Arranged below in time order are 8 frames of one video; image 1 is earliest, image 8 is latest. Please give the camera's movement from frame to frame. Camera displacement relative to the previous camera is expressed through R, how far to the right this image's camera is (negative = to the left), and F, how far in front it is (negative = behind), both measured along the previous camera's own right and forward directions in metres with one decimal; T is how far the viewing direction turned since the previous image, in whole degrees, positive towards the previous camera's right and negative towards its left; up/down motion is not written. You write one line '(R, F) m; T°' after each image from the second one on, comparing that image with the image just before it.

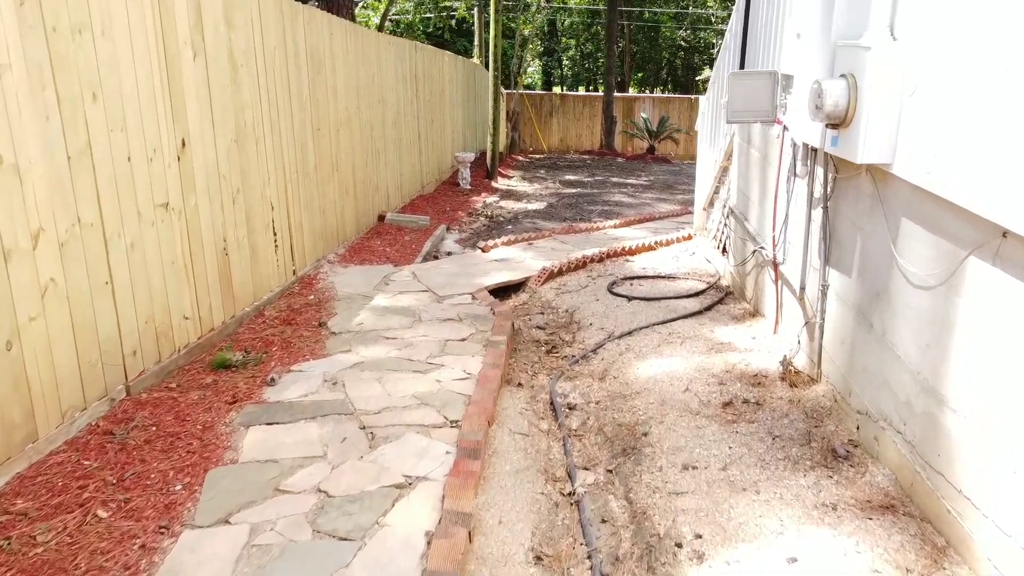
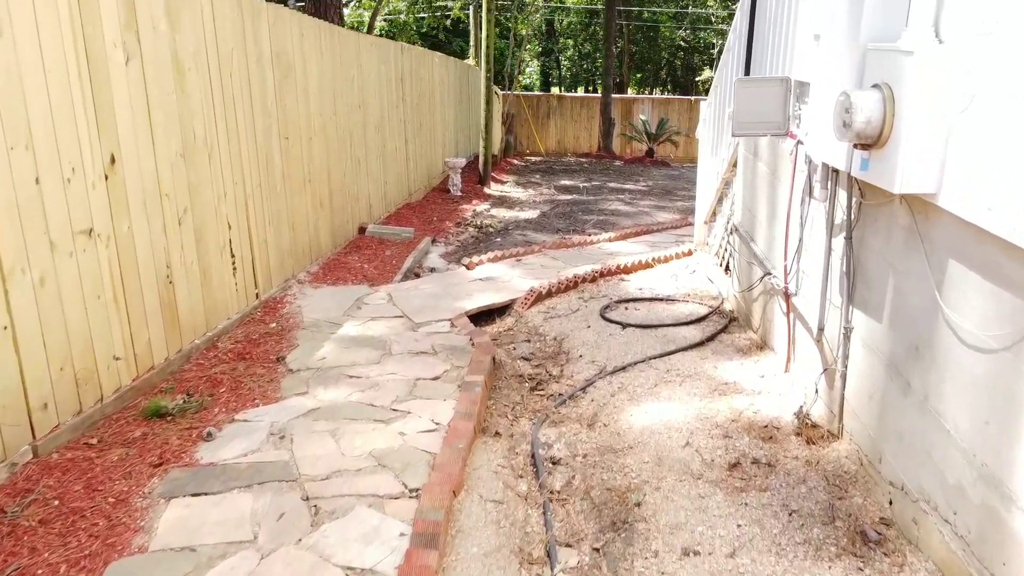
(+0.1, +0.4) m; 0°
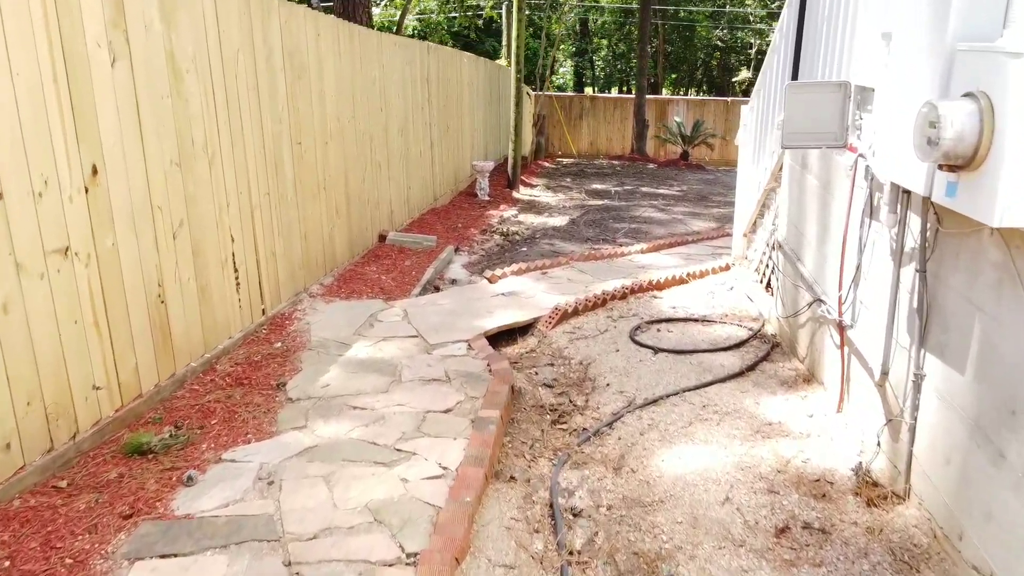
(0.0, +0.3) m; -2°
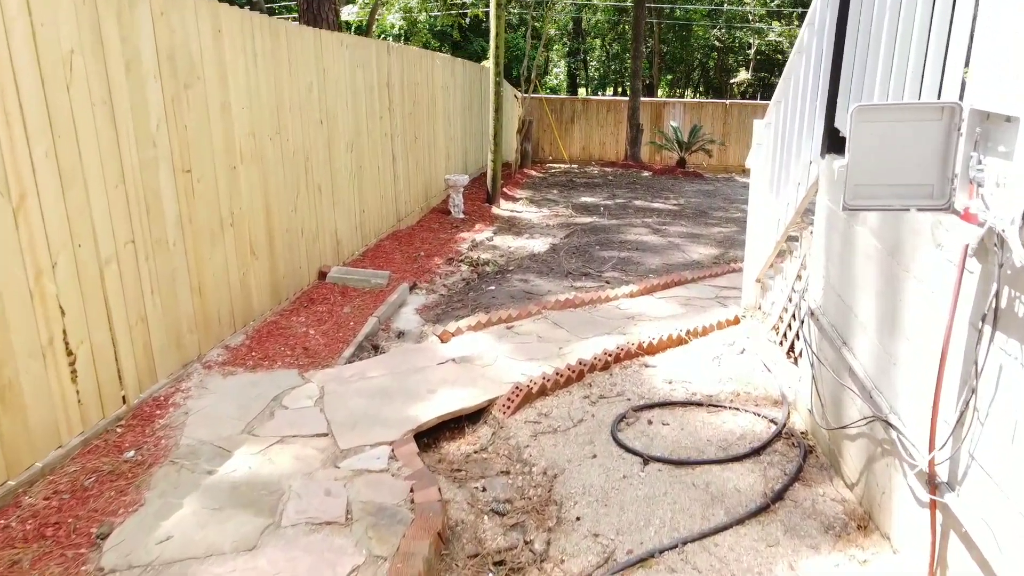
(+0.2, +1.0) m; 0°
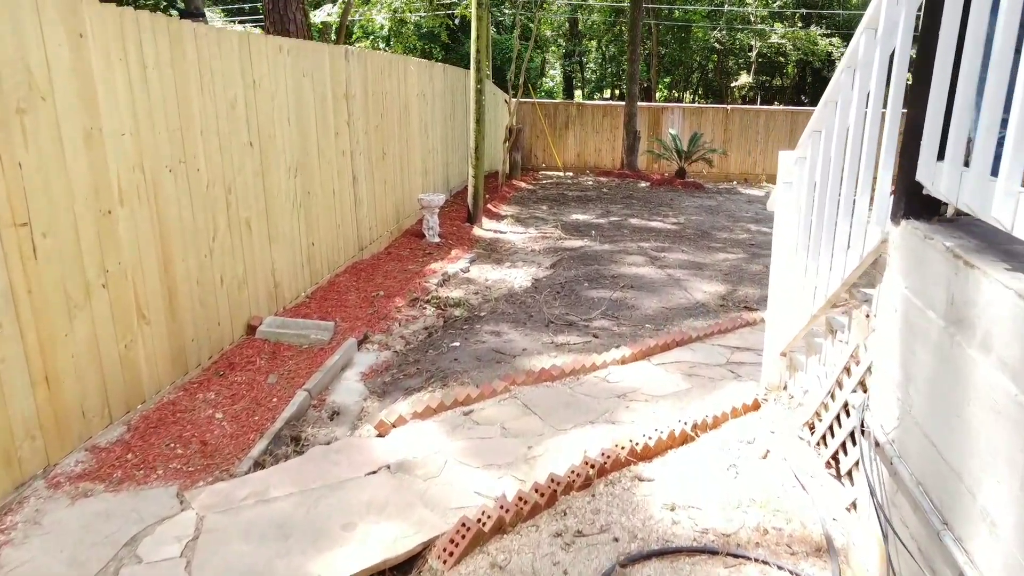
(+0.2, +0.9) m; 0°
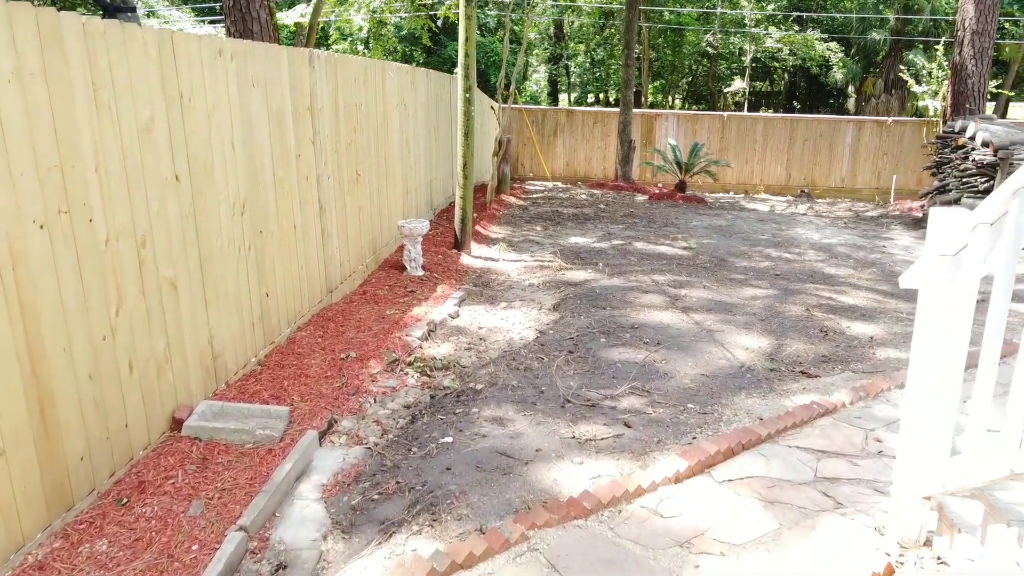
(-0.1, +1.0) m; +1°
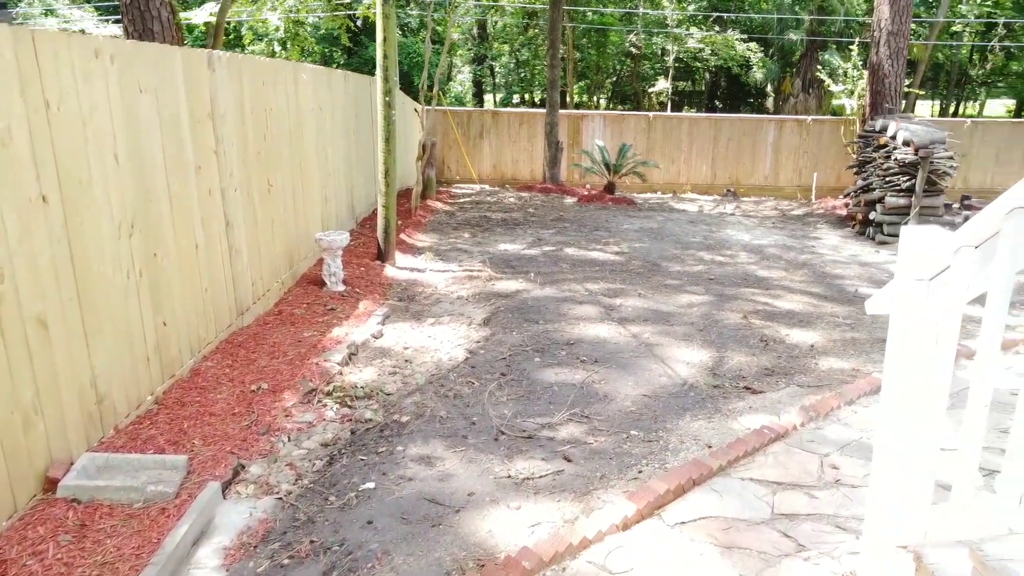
(0.0, +0.3) m; +5°
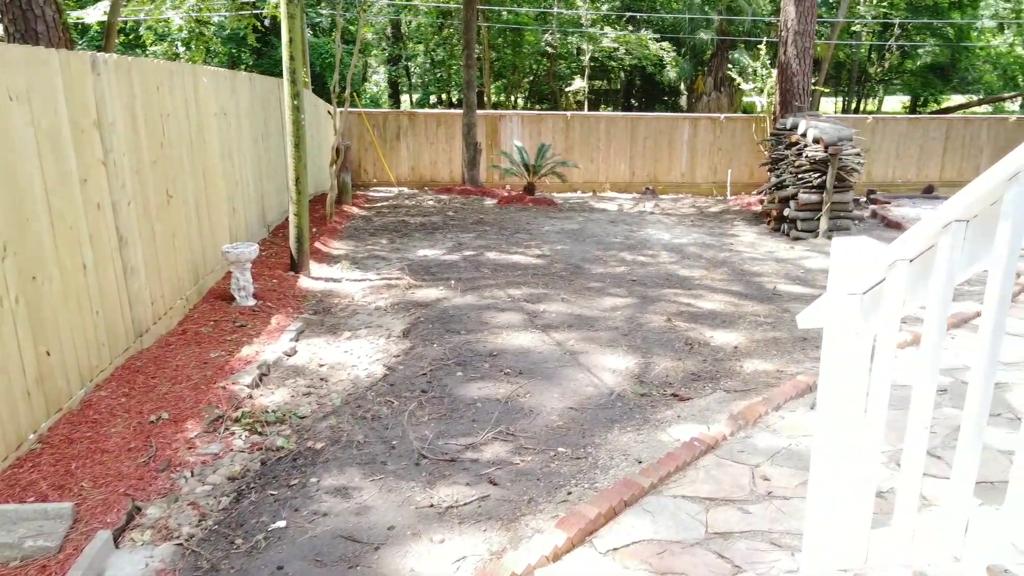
(0.0, +0.2) m; +5°
